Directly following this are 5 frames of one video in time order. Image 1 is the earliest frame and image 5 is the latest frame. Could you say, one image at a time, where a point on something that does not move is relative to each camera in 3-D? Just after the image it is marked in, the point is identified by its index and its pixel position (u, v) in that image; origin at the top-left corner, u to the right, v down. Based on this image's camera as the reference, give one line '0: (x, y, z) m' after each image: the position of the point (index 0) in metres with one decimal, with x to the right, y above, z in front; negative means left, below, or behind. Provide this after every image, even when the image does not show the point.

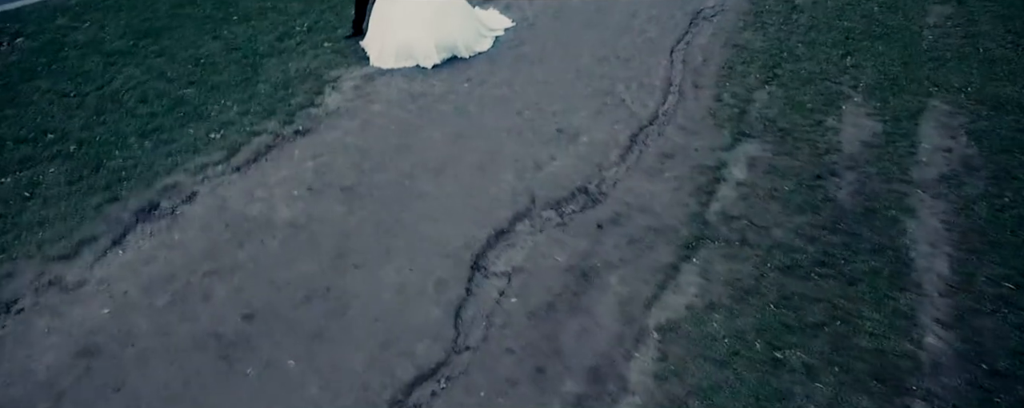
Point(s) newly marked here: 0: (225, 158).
0: (-2.1, +0.3, +4.0) m
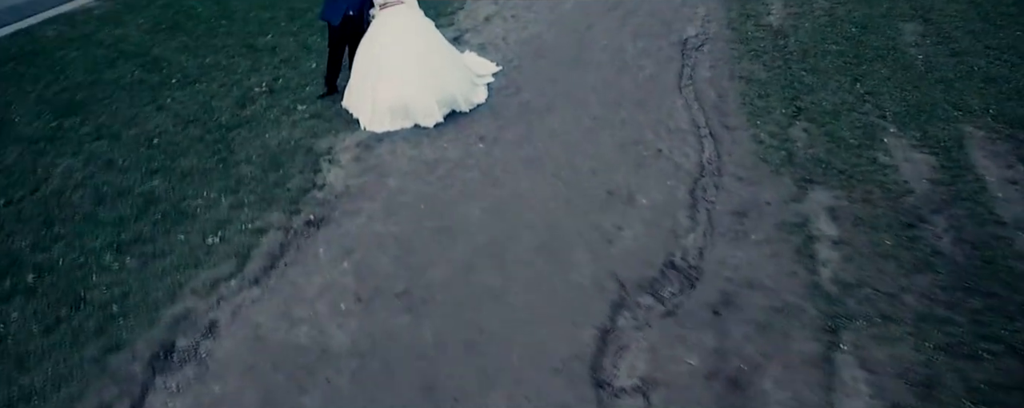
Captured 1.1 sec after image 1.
0: (-1.7, -0.4, +3.4) m
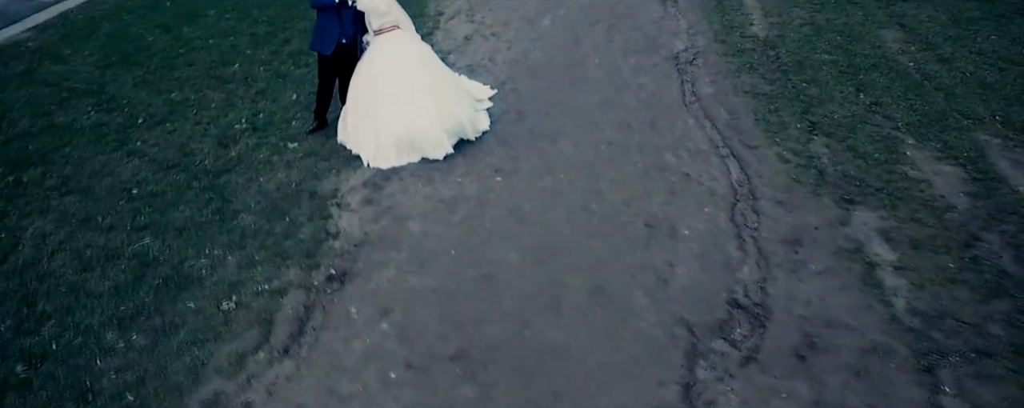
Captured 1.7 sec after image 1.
0: (-1.4, -0.7, +3.0) m
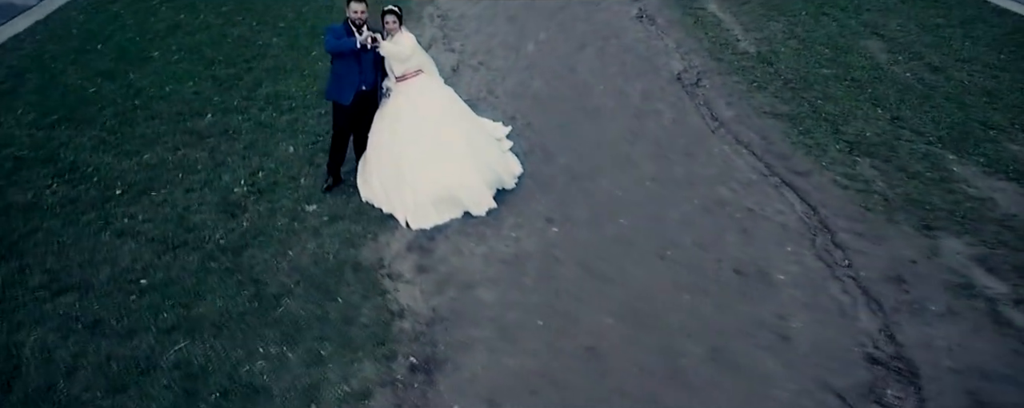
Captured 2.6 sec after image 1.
0: (-0.7, -1.2, +2.6) m
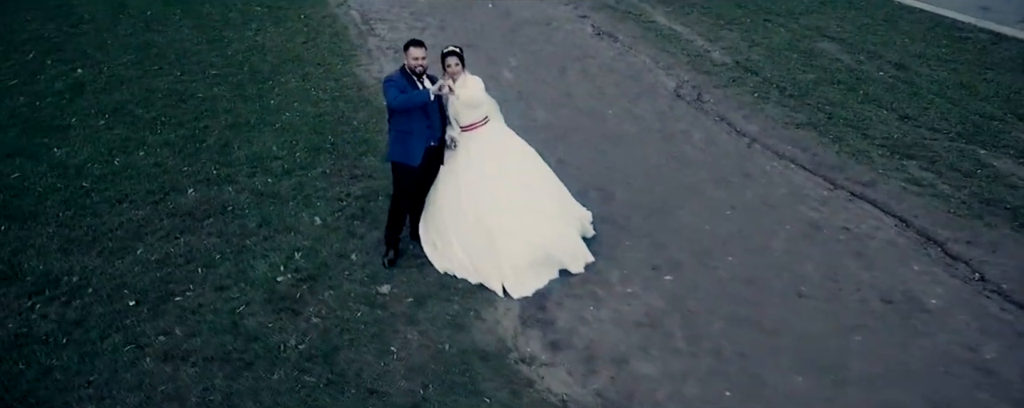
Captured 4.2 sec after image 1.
0: (+0.5, -1.6, +2.3) m
